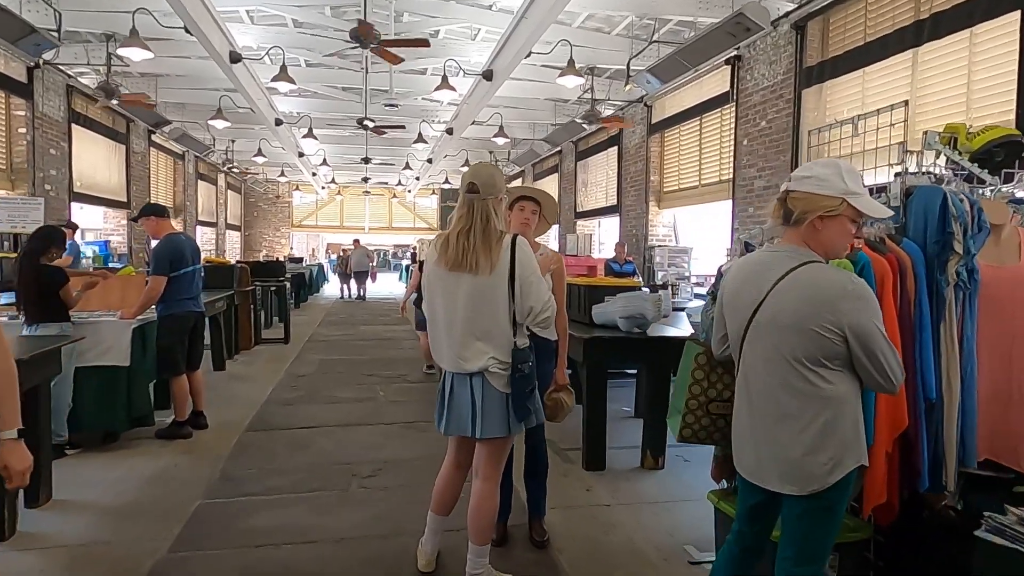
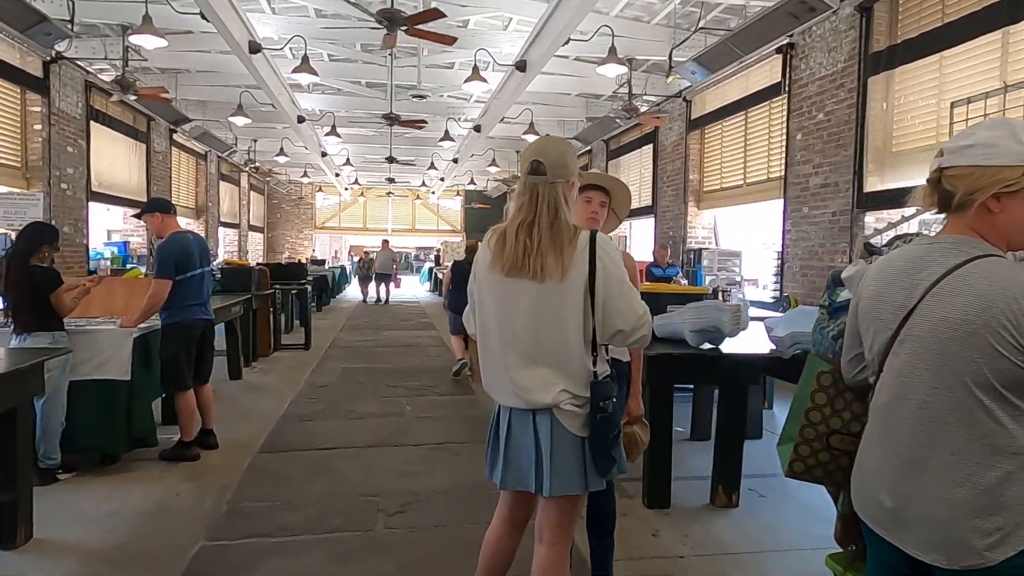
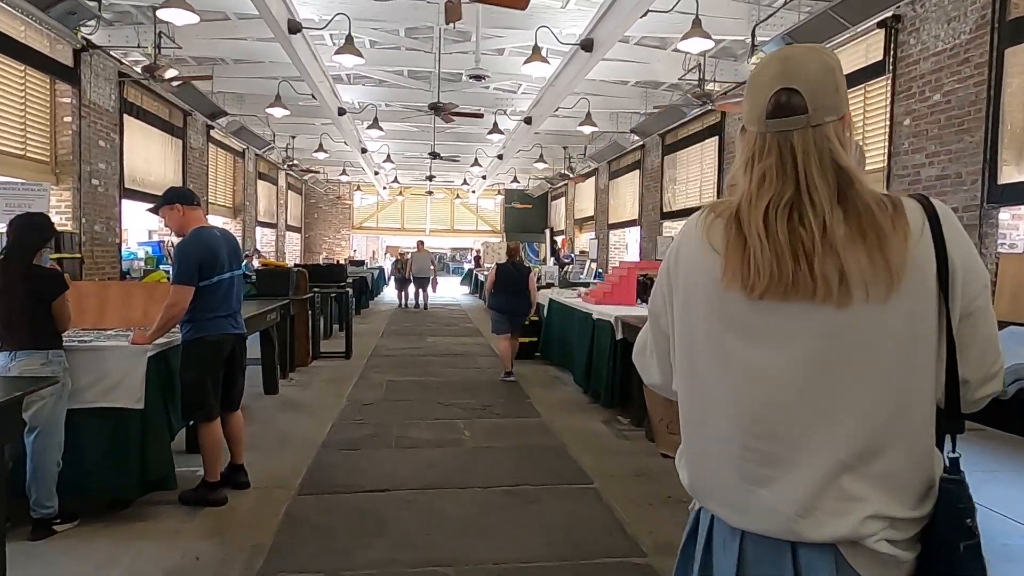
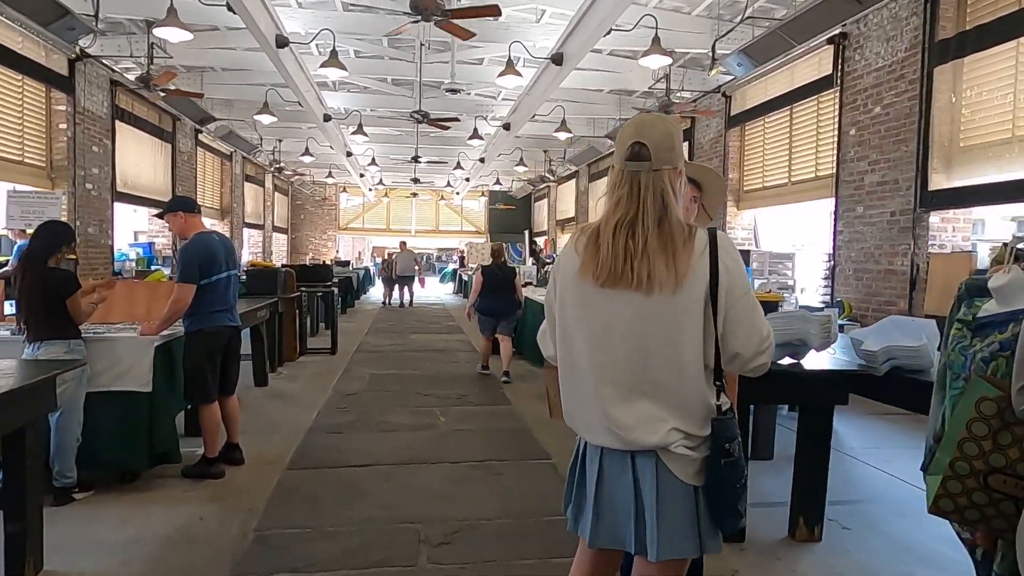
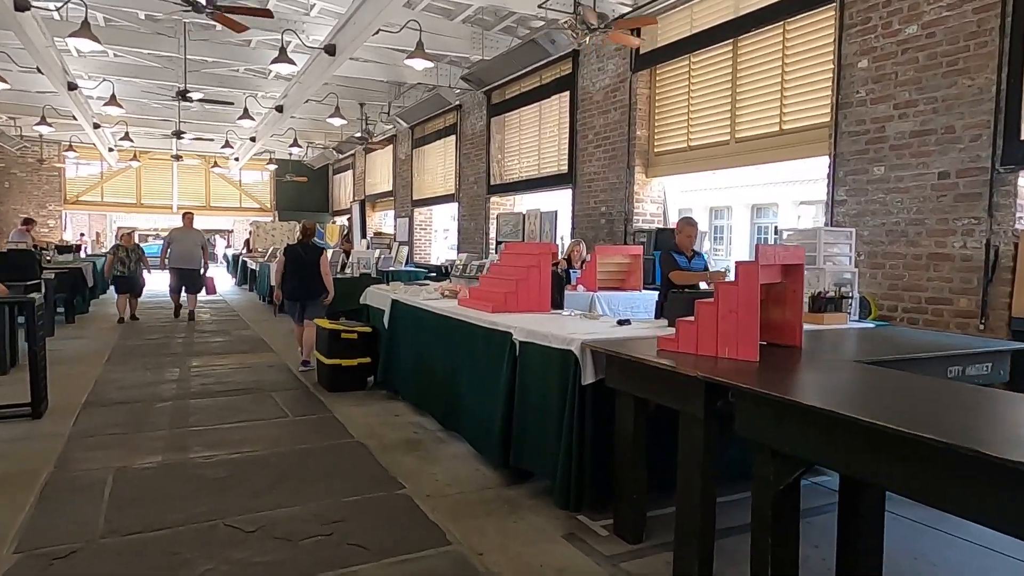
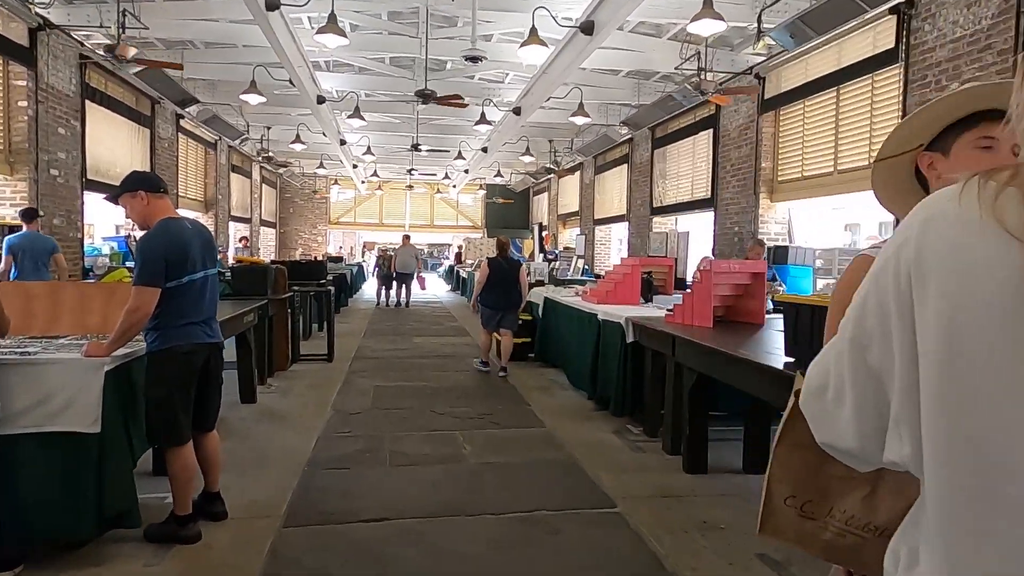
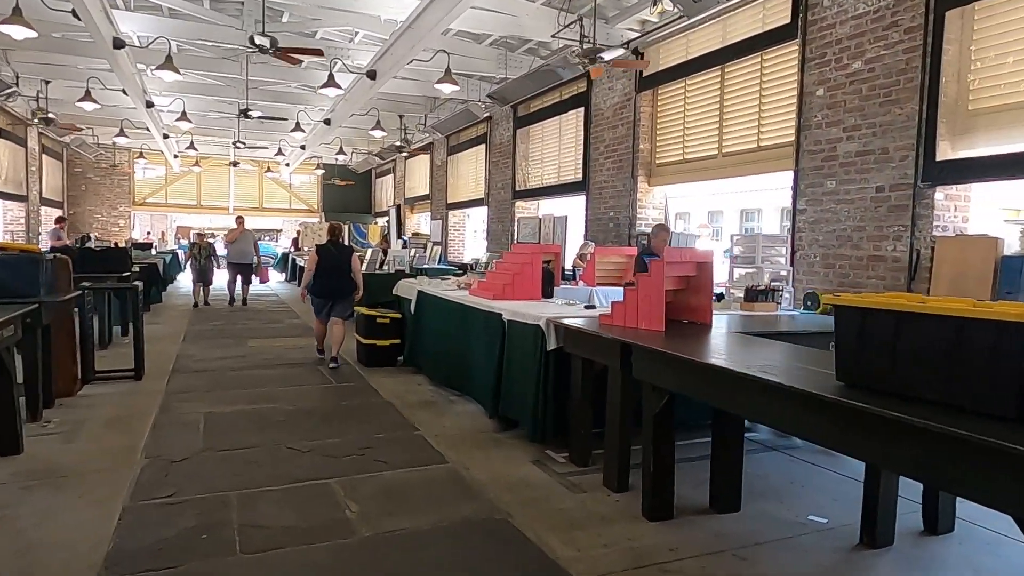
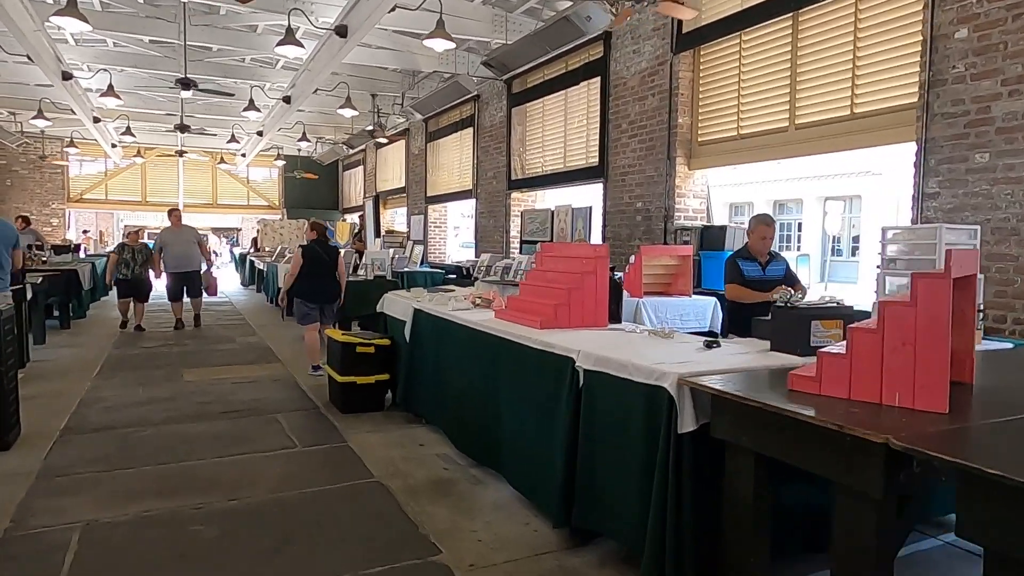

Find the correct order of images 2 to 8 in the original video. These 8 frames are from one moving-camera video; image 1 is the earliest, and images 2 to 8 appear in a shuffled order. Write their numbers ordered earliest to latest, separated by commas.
2, 4, 3, 6, 7, 5, 8
